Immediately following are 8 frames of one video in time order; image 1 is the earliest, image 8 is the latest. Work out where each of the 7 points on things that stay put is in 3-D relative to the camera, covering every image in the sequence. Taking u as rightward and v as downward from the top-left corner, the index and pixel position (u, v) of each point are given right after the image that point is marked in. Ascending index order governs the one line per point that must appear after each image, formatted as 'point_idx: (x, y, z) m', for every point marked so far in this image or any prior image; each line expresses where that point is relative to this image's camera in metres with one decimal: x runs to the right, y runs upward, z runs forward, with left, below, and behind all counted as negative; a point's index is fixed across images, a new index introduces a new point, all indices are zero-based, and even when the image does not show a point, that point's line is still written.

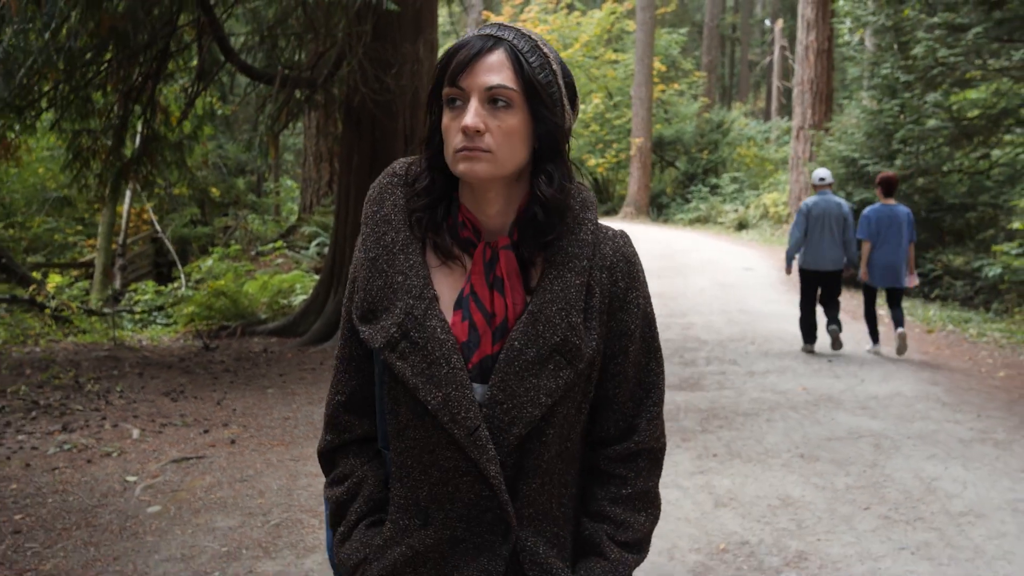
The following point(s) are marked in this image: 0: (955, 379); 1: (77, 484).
0: (+3.1, -0.6, +7.3) m
1: (-2.1, -0.9, +5.1) m
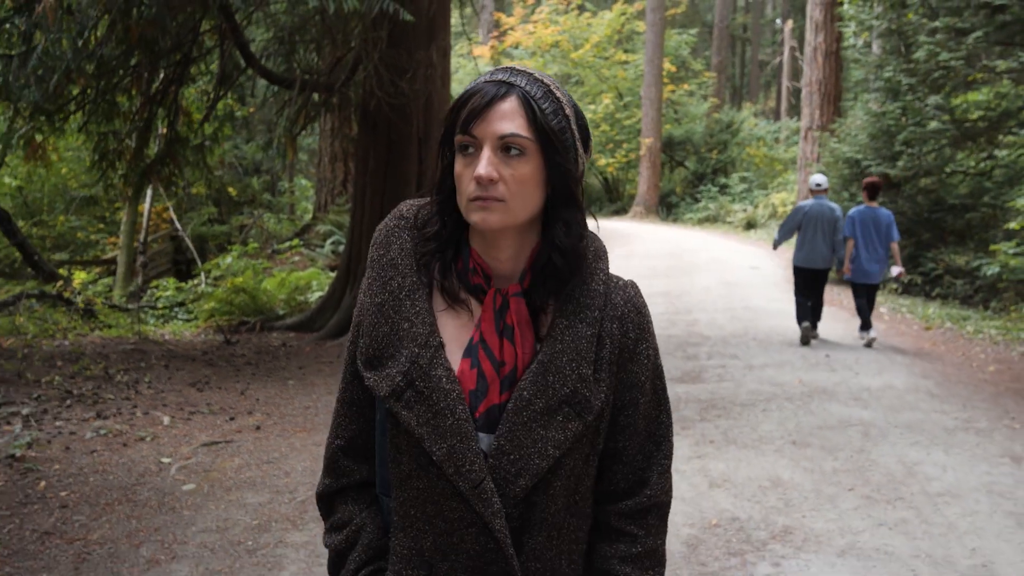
0: (+3.2, -0.6, +7.6) m
1: (-2.1, -0.9, +5.5) m
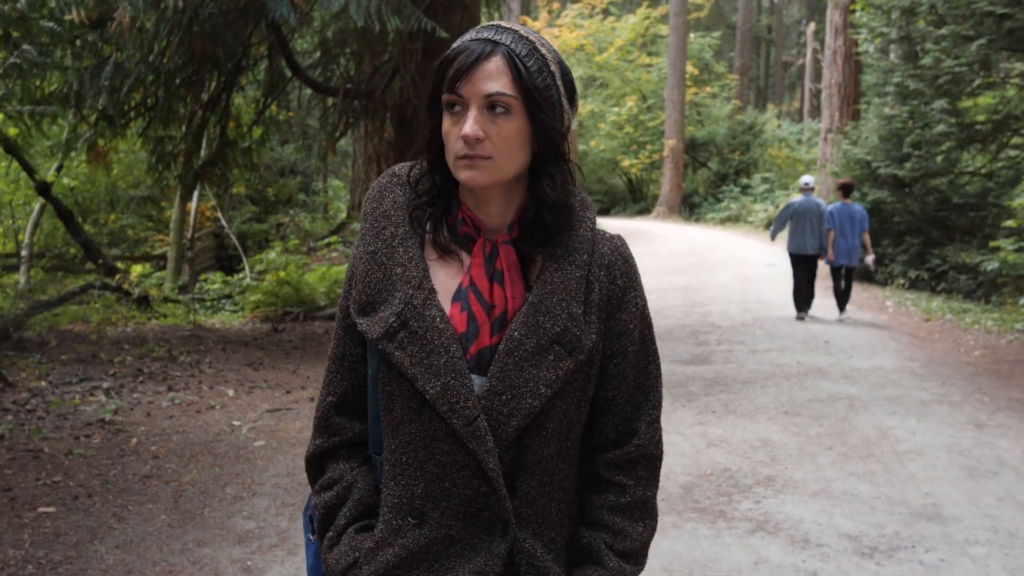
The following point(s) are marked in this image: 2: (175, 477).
0: (+3.3, -0.5, +8.3) m
1: (-1.9, -0.8, +6.3) m
2: (-1.7, -0.9, +5.2) m
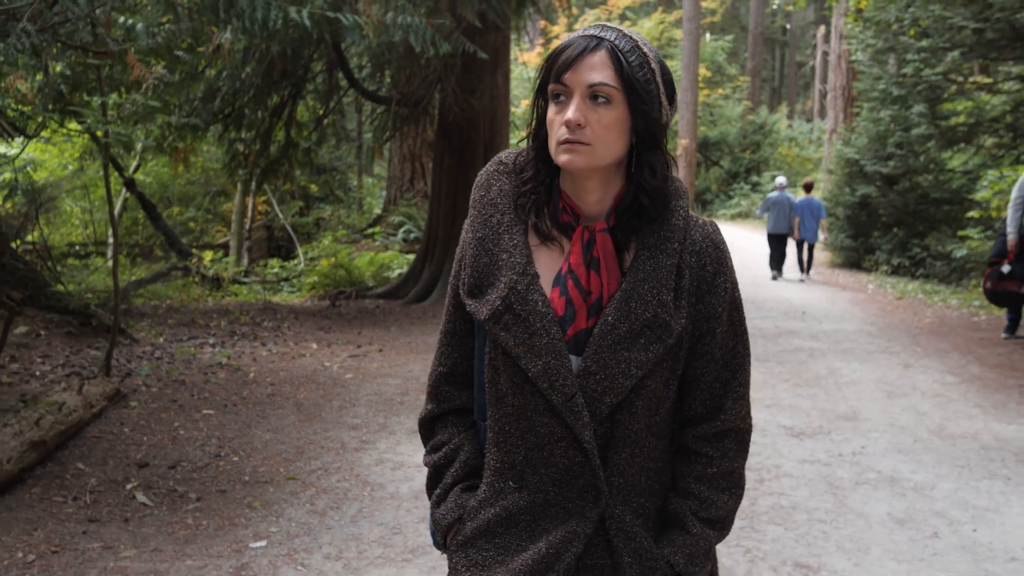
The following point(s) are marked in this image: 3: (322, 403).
0: (+3.6, -0.3, +10.0) m
1: (-1.7, -0.6, +8.1) m
2: (-1.5, -0.7, +7.0) m
3: (-1.2, -0.7, +6.8) m
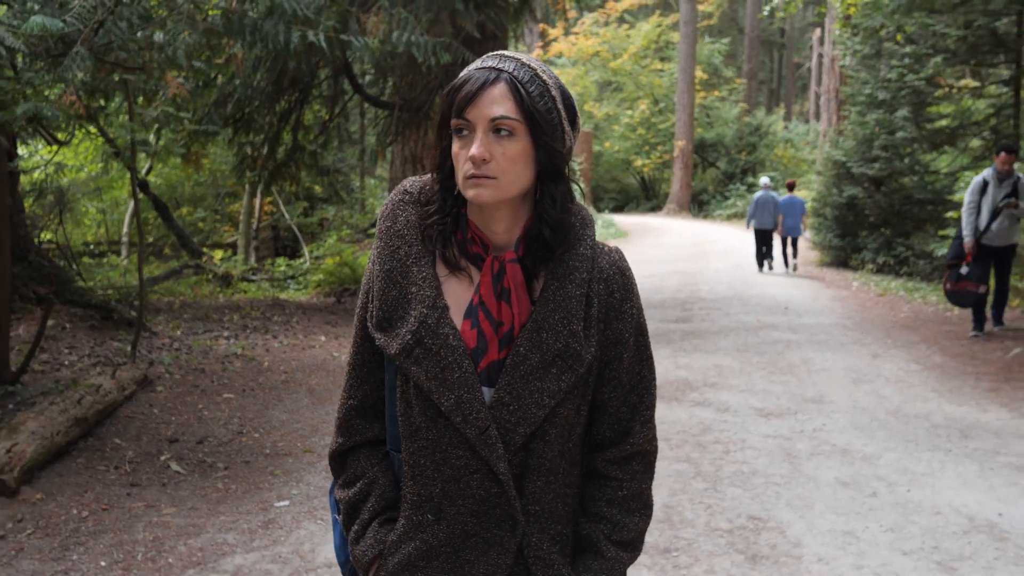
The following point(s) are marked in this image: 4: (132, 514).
0: (+3.6, -0.3, +10.5) m
1: (-1.7, -0.6, +8.7) m
2: (-1.5, -0.7, +7.6) m
3: (-1.3, -0.7, +7.4) m
4: (-1.6, -1.0, +4.5) m
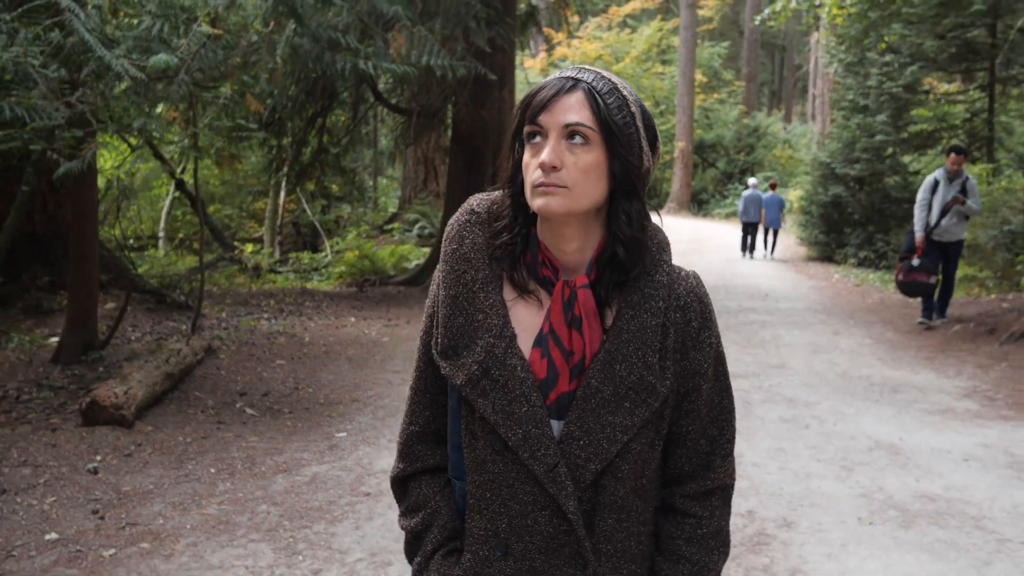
0: (+3.7, -0.2, +11.8) m
1: (-1.6, -0.4, +9.9) m
2: (-1.4, -0.5, +8.8) m
3: (-1.2, -0.6, +8.6) m
4: (-1.6, -0.8, +5.8) m
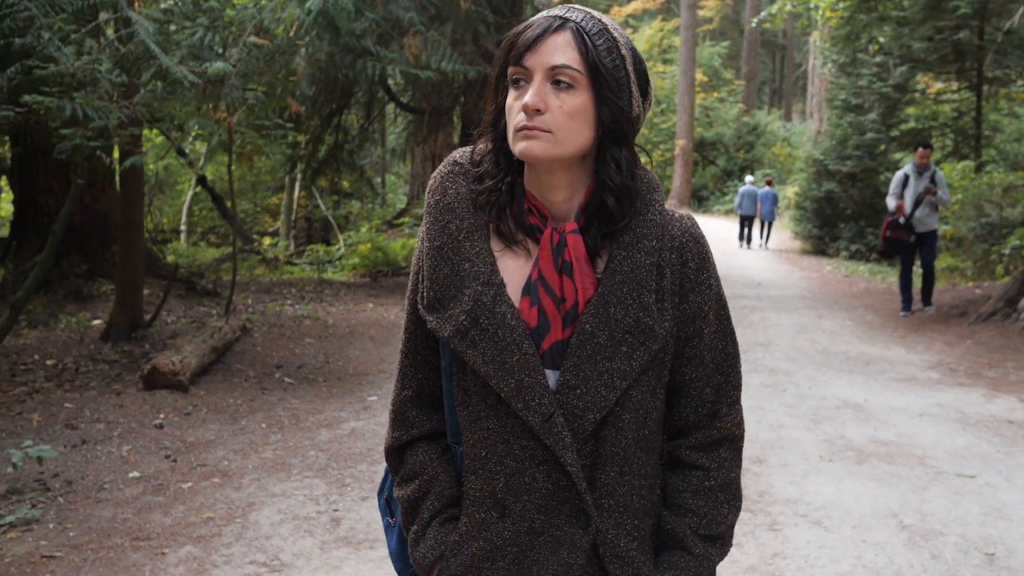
0: (+3.7, 0.0, +12.5) m
1: (-1.6, -0.3, +10.7) m
2: (-1.3, -0.4, +9.6) m
3: (-1.1, -0.4, +9.4) m
4: (-1.5, -0.7, +6.6) m
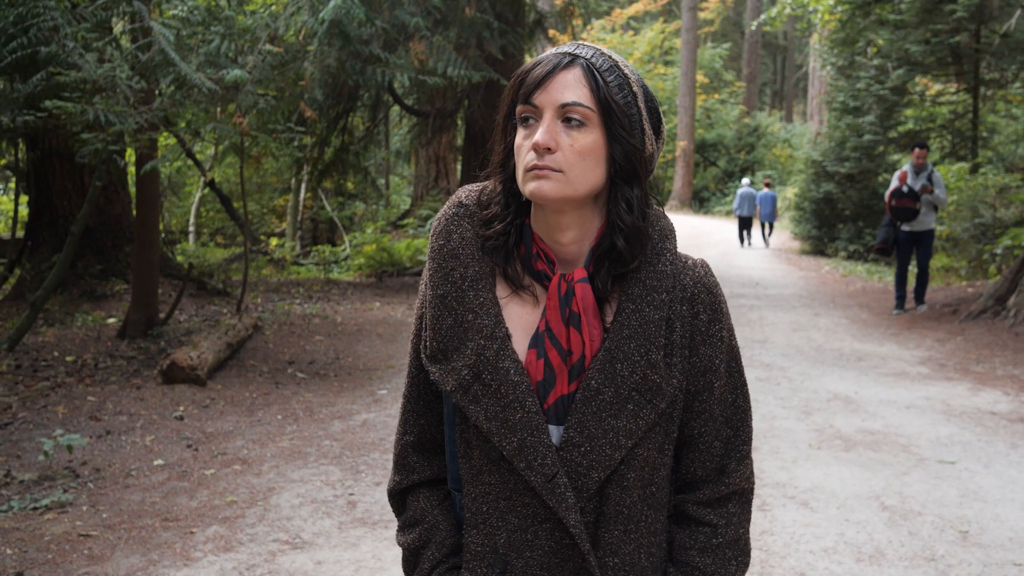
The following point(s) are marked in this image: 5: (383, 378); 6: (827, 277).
0: (+3.8, 0.0, +12.8) m
1: (-1.5, -0.3, +10.9) m
2: (-1.3, -0.4, +9.9) m
3: (-1.1, -0.4, +9.6) m
4: (-1.5, -0.7, +6.8) m
5: (-0.9, -0.7, +7.4) m
6: (+4.6, +0.2, +15.2) m
